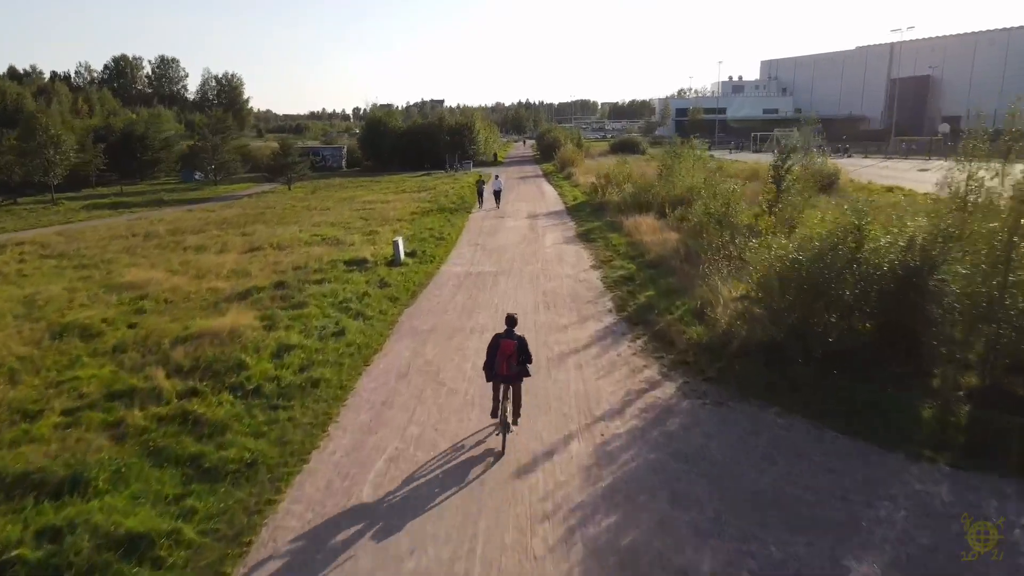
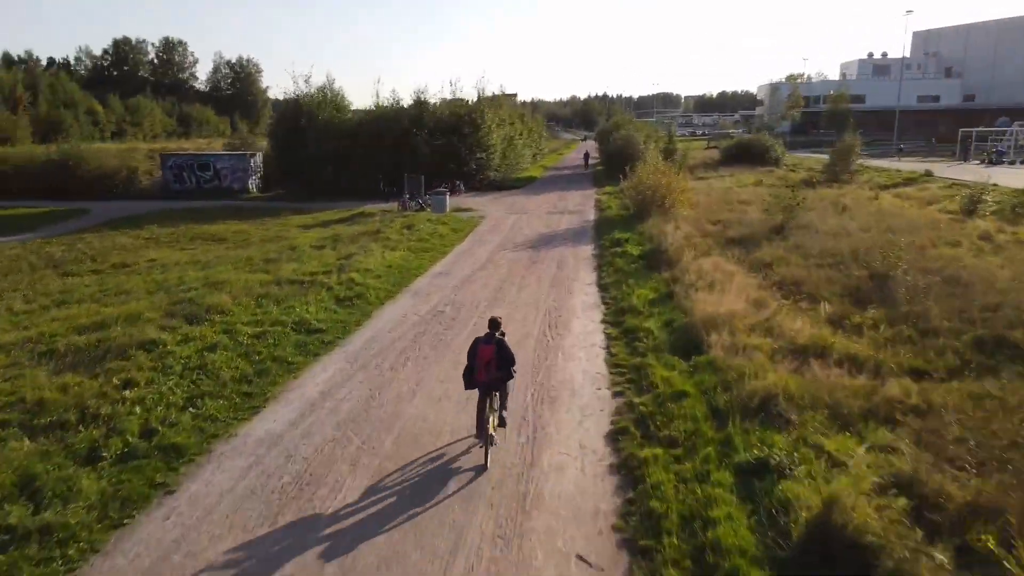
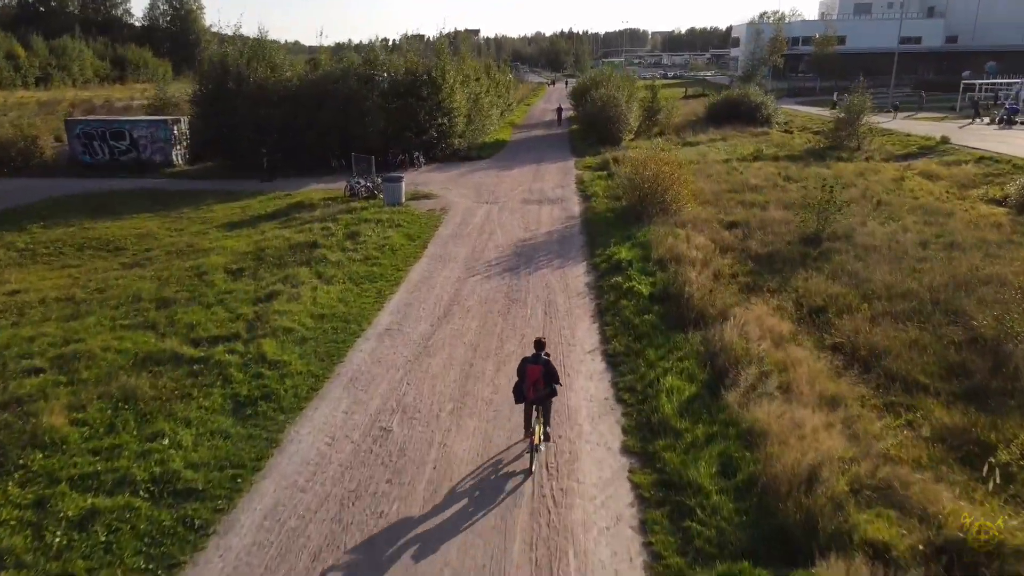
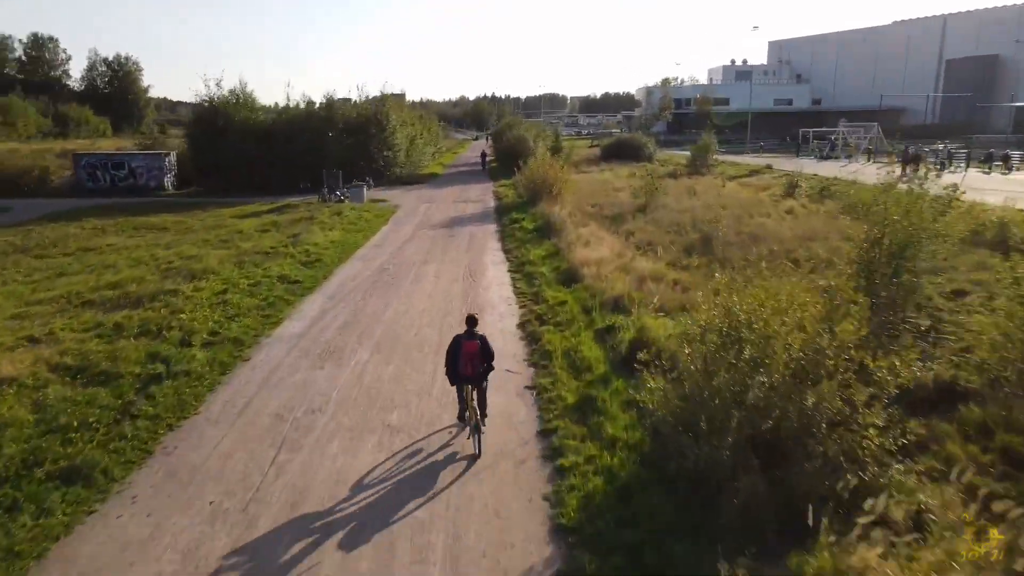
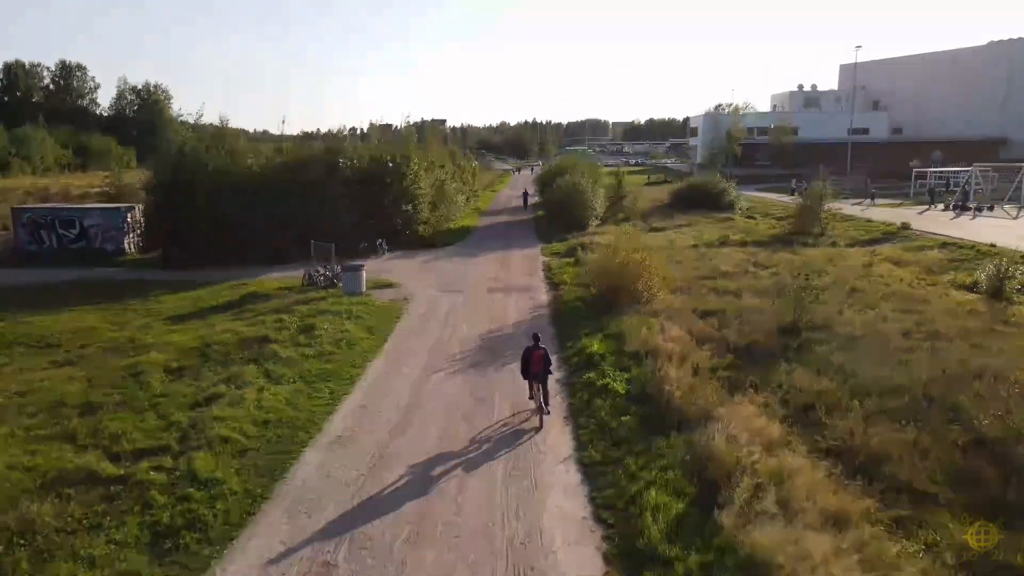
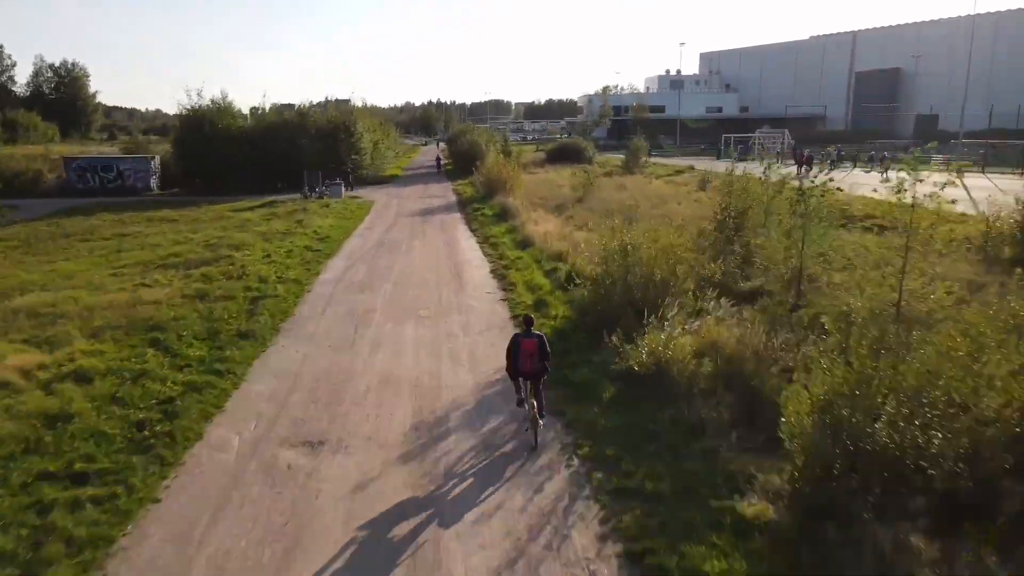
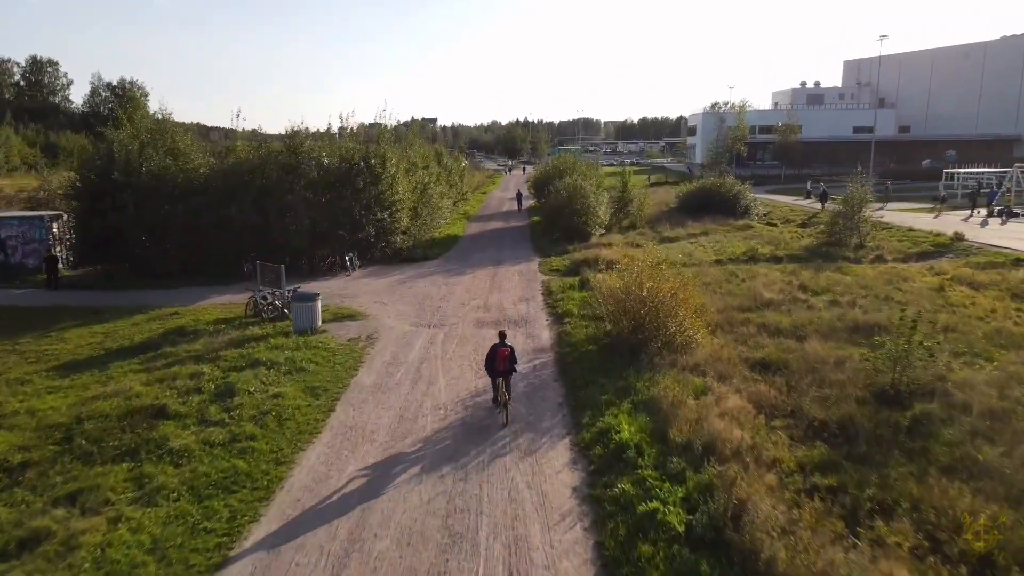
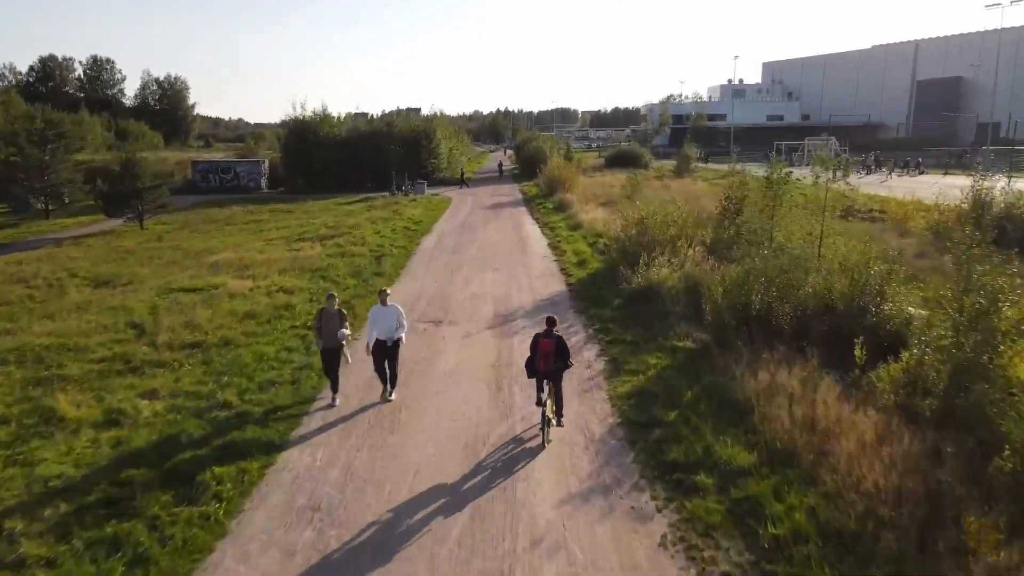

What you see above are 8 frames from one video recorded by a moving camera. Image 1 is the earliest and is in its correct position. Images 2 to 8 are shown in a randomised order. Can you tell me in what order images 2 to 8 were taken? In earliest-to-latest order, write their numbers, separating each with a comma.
8, 6, 4, 2, 3, 5, 7
